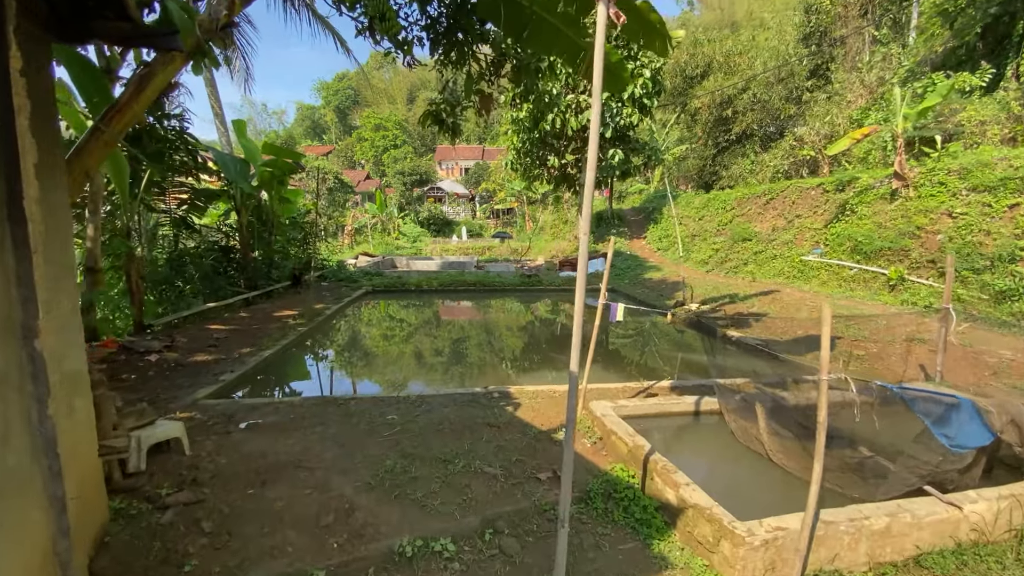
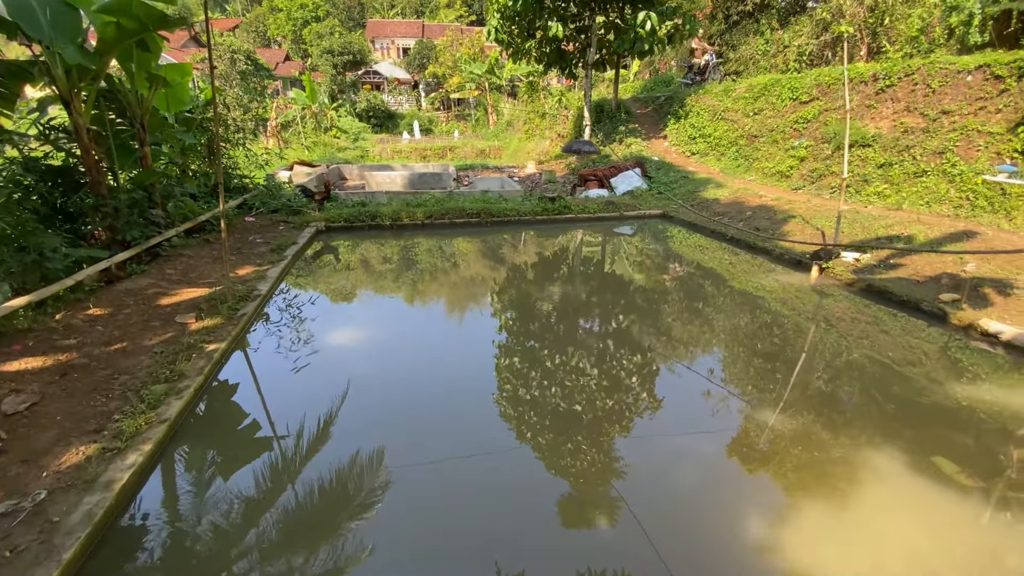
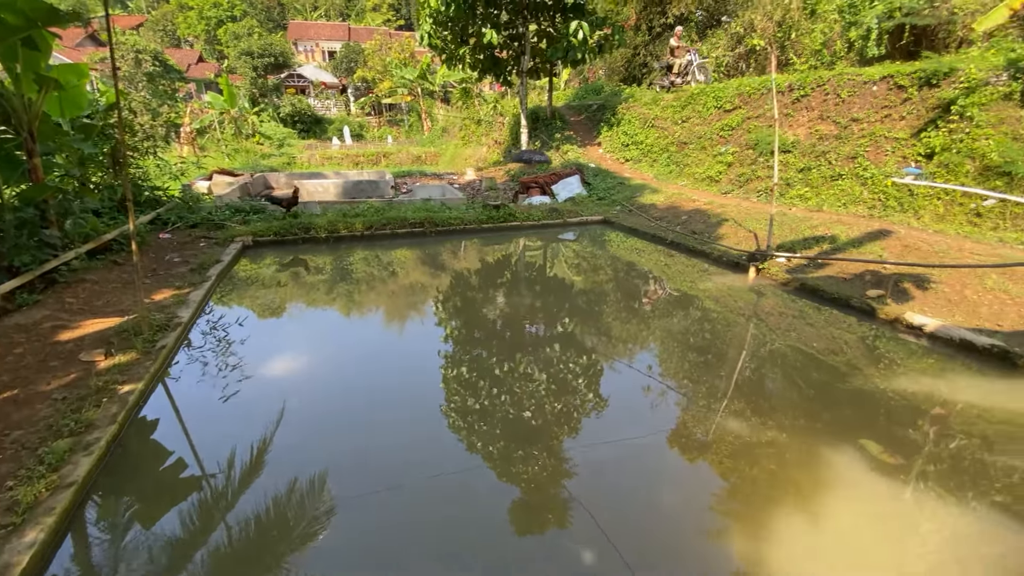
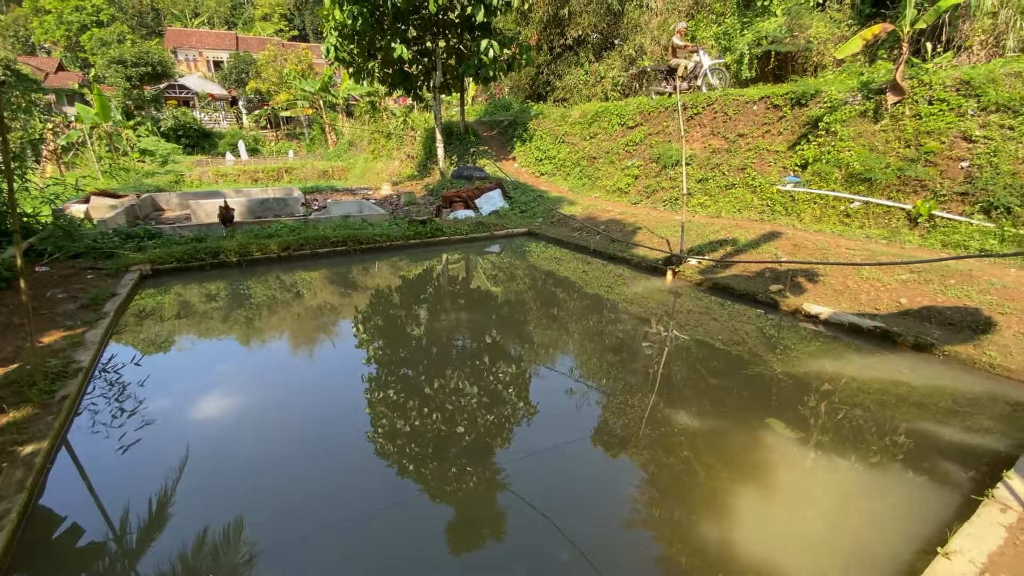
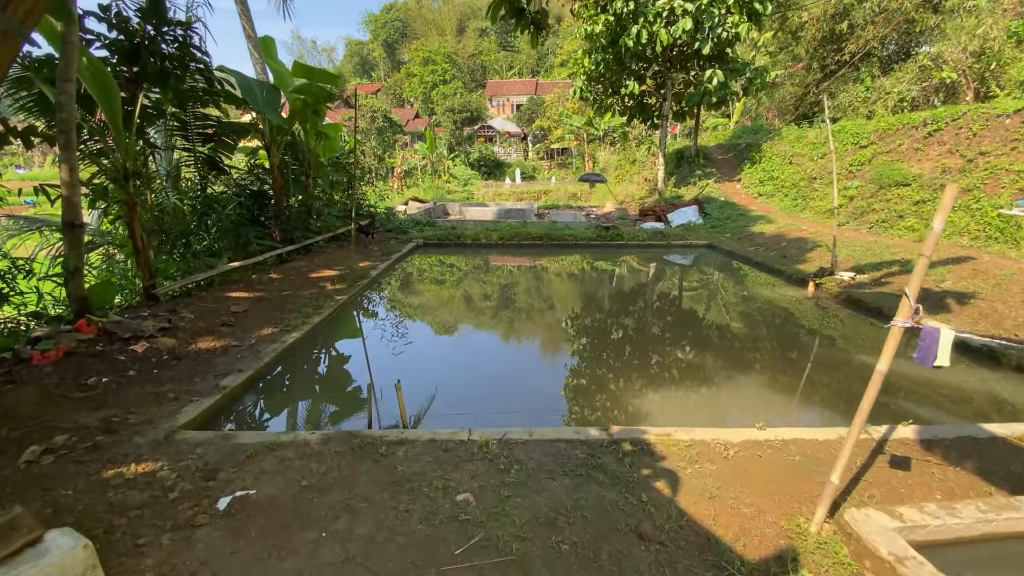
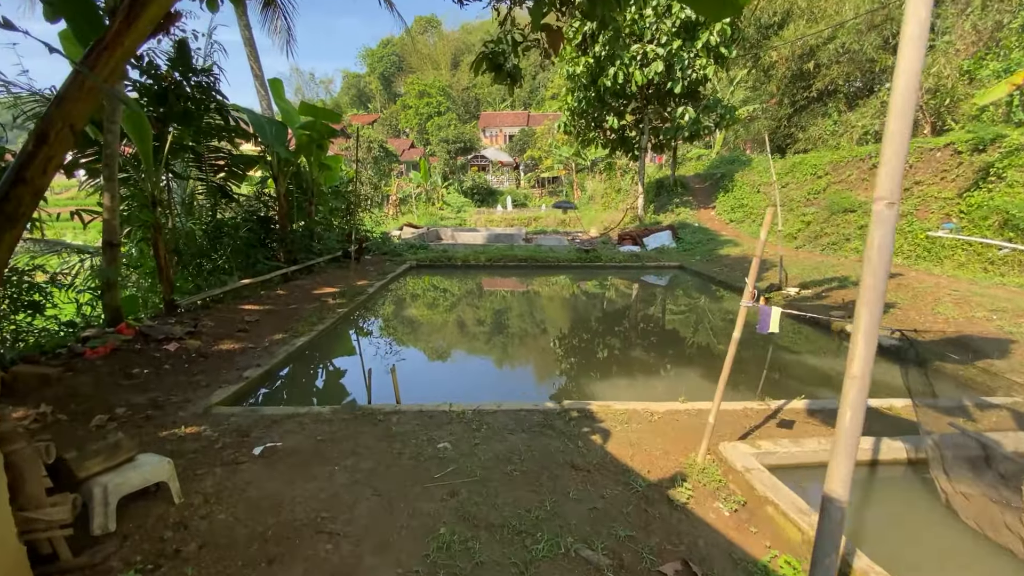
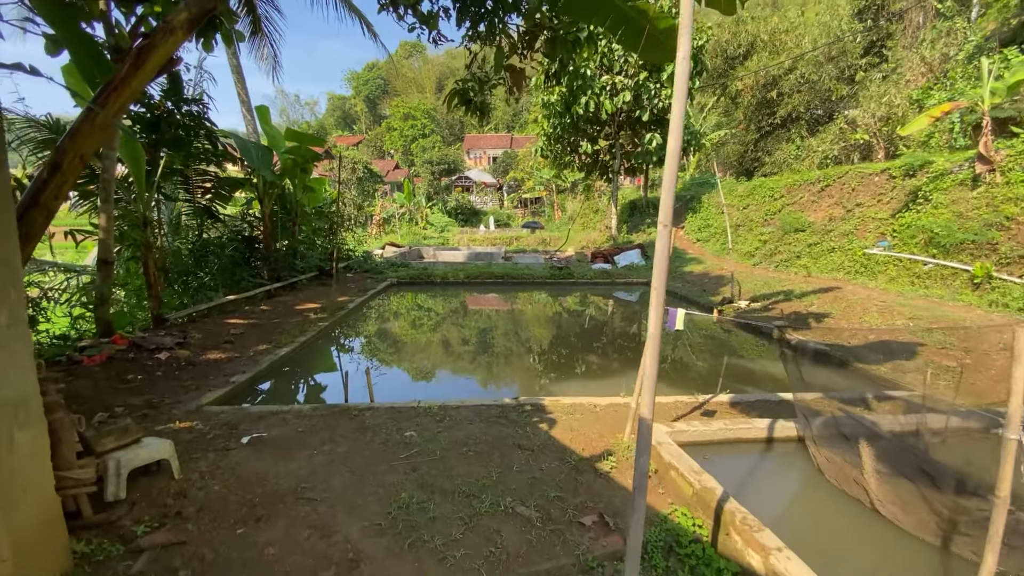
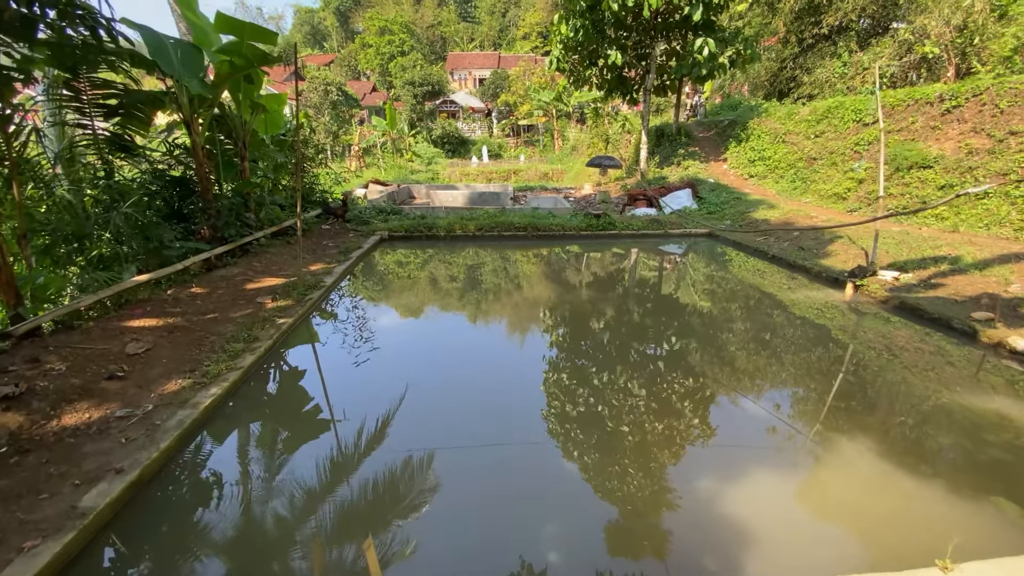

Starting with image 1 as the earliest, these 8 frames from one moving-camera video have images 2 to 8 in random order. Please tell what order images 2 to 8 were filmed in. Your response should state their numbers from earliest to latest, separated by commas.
7, 6, 5, 8, 2, 3, 4
